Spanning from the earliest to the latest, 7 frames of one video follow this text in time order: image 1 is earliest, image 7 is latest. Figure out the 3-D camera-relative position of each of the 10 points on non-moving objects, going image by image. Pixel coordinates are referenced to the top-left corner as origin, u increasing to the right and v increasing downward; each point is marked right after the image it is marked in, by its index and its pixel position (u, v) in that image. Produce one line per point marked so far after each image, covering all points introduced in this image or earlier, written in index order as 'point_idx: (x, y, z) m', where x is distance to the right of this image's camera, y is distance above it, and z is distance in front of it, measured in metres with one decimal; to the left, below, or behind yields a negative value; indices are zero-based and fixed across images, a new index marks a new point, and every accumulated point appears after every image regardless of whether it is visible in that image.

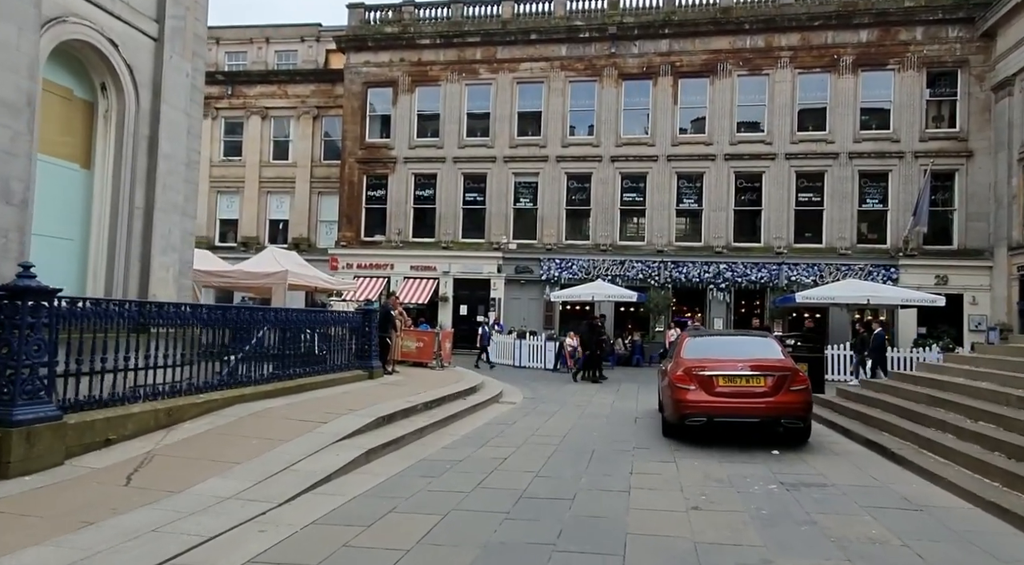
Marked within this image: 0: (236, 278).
0: (-7.2, +0.1, +19.2) m
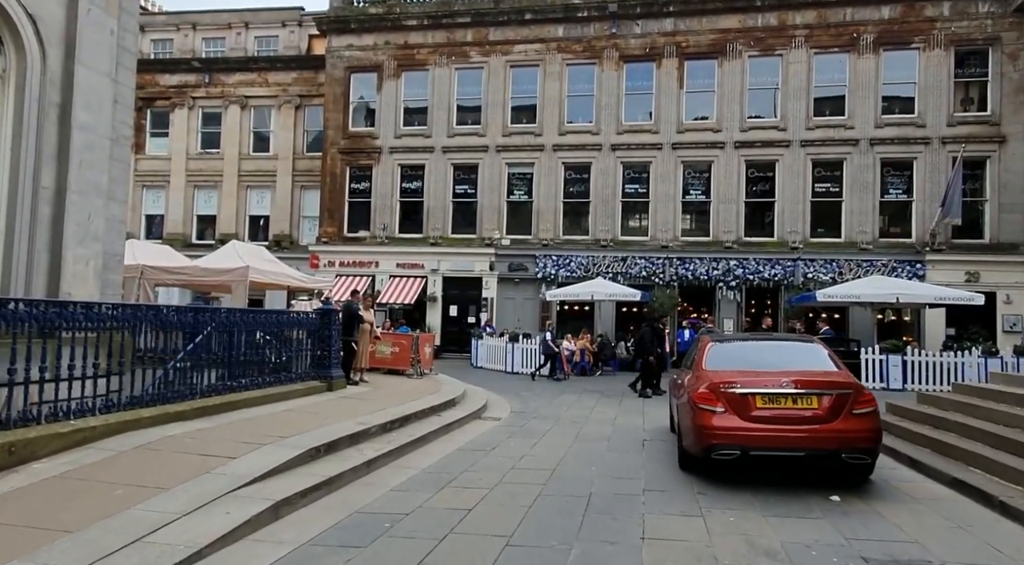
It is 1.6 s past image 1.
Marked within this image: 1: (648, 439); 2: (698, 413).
0: (-7.5, +0.2, +17.1) m
1: (+1.8, -2.1, +9.7) m
2: (+1.7, -1.2, +6.7) m
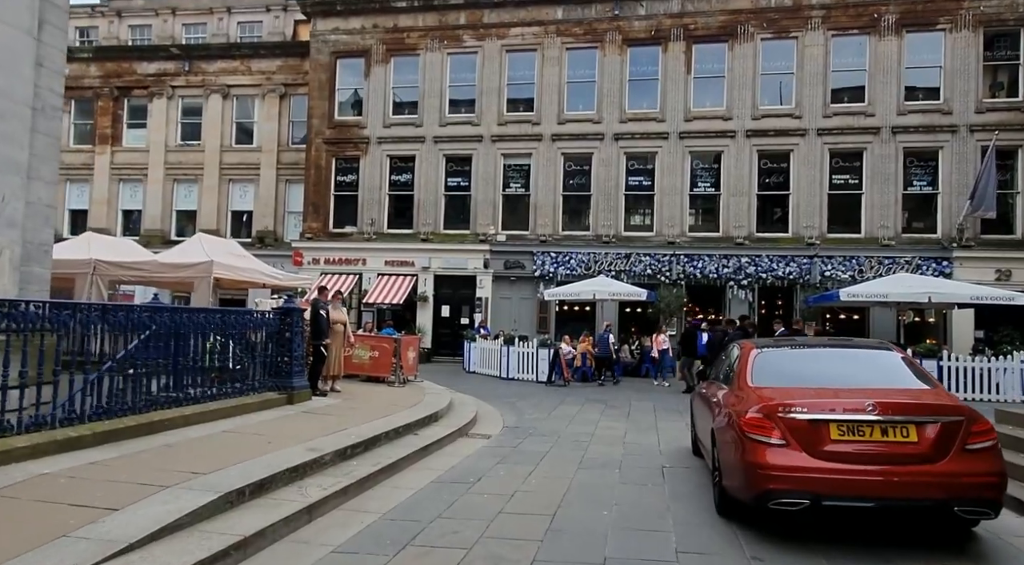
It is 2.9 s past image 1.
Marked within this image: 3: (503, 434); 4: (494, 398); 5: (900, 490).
0: (-7.6, +0.2, +15.4) m
1: (+1.7, -2.0, +8.0) m
2: (+1.6, -1.1, +5.0) m
3: (-0.1, -2.2, +10.5) m
4: (-0.4, -2.4, +15.1) m
5: (+2.4, -1.3, +4.6) m
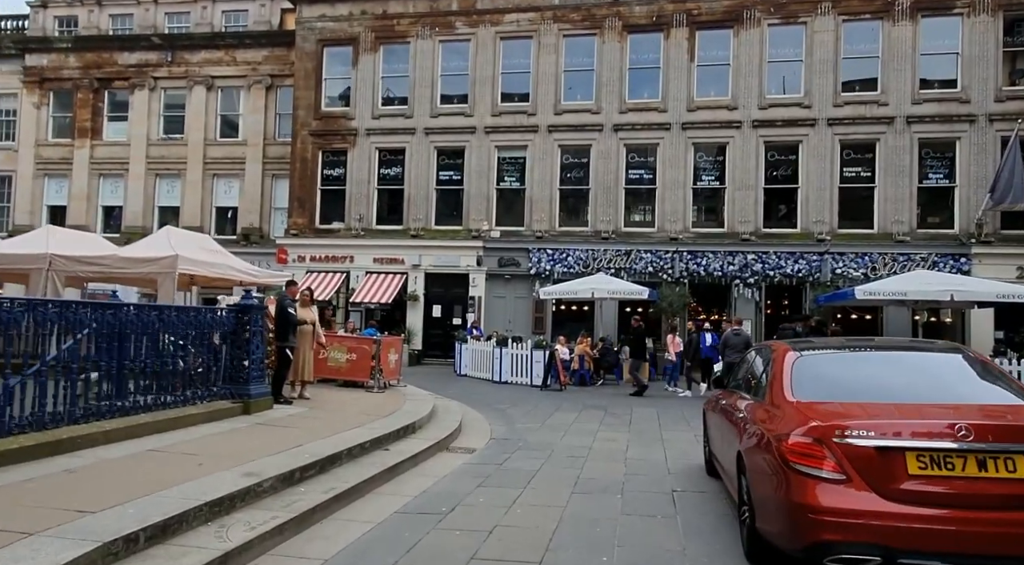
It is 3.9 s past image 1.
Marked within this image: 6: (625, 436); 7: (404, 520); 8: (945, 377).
0: (-7.8, +0.3, +14.1) m
1: (+1.6, -1.9, +6.8) m
2: (+1.5, -1.0, +3.8) m
3: (-0.3, -2.1, +9.3) m
4: (-0.5, -2.3, +13.9) m
5: (+2.3, -1.2, +3.4) m
6: (+1.5, -2.1, +9.9) m
7: (-0.8, -1.8, +5.6) m
8: (+2.8, -0.6, +4.7) m
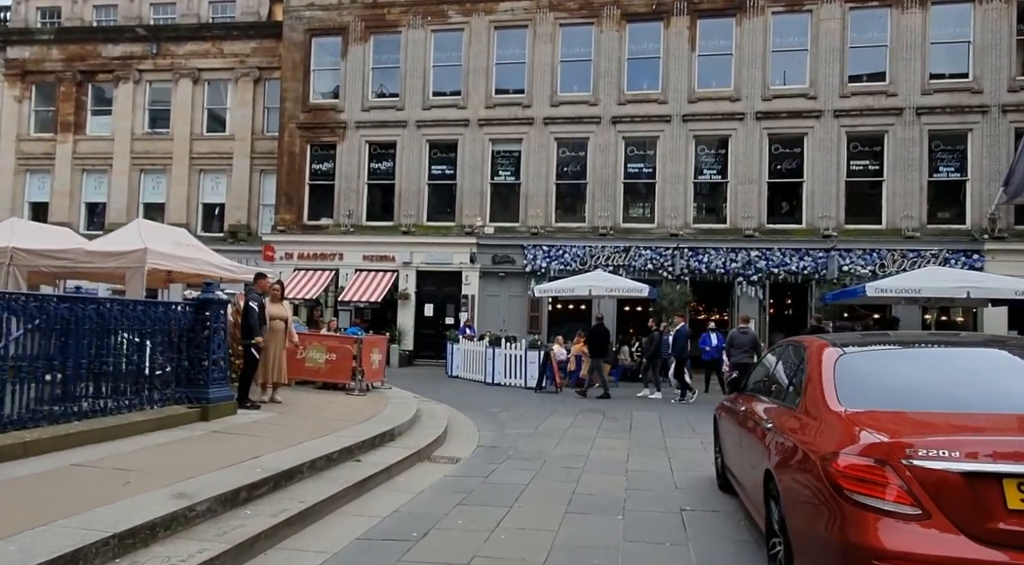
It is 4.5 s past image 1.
0: (-7.9, +0.4, +13.3) m
1: (+1.4, -1.8, +5.9) m
2: (+1.4, -0.9, +2.9) m
3: (-0.4, -2.0, +8.4) m
4: (-0.7, -2.2, +13.0) m
5: (+2.2, -1.1, +2.5) m
6: (+1.4, -2.0, +9.0) m
7: (-1.0, -1.7, +4.8) m
8: (+2.7, -0.5, +3.8) m
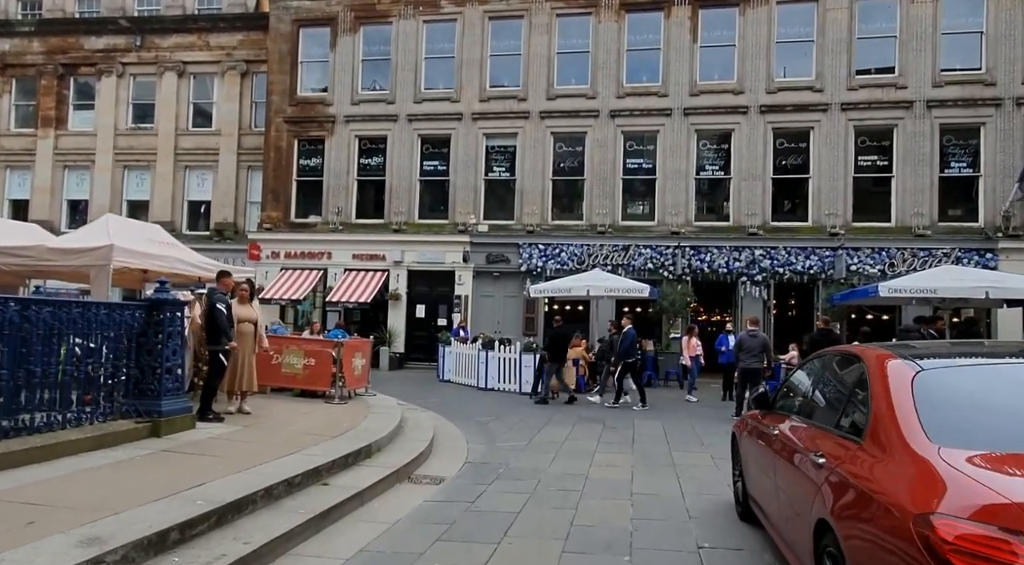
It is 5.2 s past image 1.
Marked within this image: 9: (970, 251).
0: (-8.1, +0.4, +12.4) m
1: (+1.4, -1.8, +5.1) m
2: (+1.3, -0.9, +2.1) m
3: (-0.5, -2.0, +7.5) m
4: (-0.8, -2.2, +12.2) m
5: (+2.1, -1.1, +1.7) m
6: (+1.3, -2.0, +8.2) m
7: (-1.0, -1.7, +3.9) m
8: (+2.6, -0.5, +3.0) m
9: (+12.5, +0.9, +19.7) m
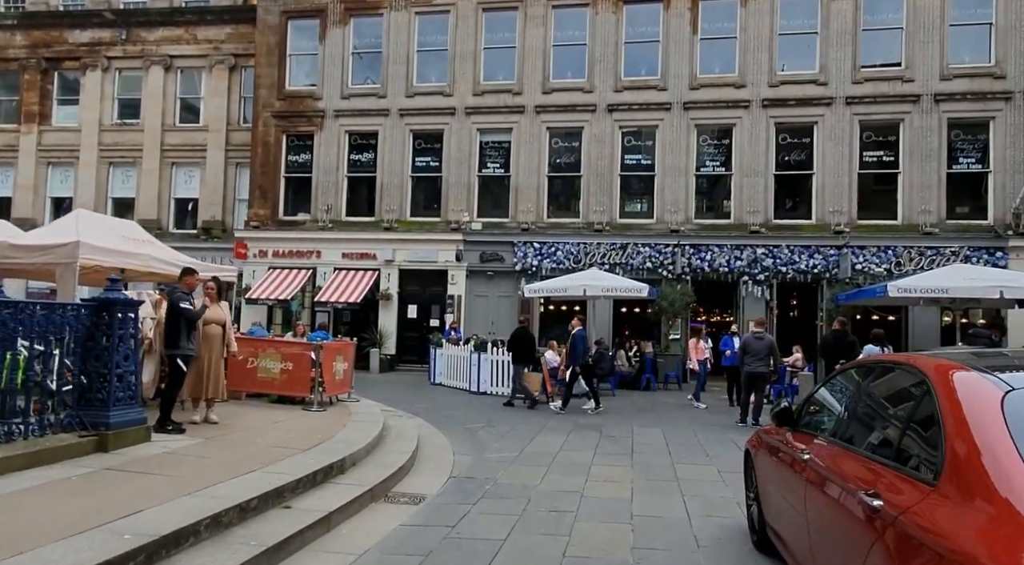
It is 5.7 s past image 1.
0: (-8.2, +0.4, +11.6) m
1: (+1.2, -1.8, +4.4) m
2: (+1.2, -0.9, +1.4) m
3: (-0.6, -2.0, +6.8) m
4: (-0.9, -2.2, +11.5) m
5: (+2.0, -1.1, +1.0) m
6: (+1.2, -2.0, +7.5) m
7: (-1.1, -1.7, +3.2) m
8: (+2.5, -0.5, +2.3) m
9: (+12.3, +0.9, +19.1) m
